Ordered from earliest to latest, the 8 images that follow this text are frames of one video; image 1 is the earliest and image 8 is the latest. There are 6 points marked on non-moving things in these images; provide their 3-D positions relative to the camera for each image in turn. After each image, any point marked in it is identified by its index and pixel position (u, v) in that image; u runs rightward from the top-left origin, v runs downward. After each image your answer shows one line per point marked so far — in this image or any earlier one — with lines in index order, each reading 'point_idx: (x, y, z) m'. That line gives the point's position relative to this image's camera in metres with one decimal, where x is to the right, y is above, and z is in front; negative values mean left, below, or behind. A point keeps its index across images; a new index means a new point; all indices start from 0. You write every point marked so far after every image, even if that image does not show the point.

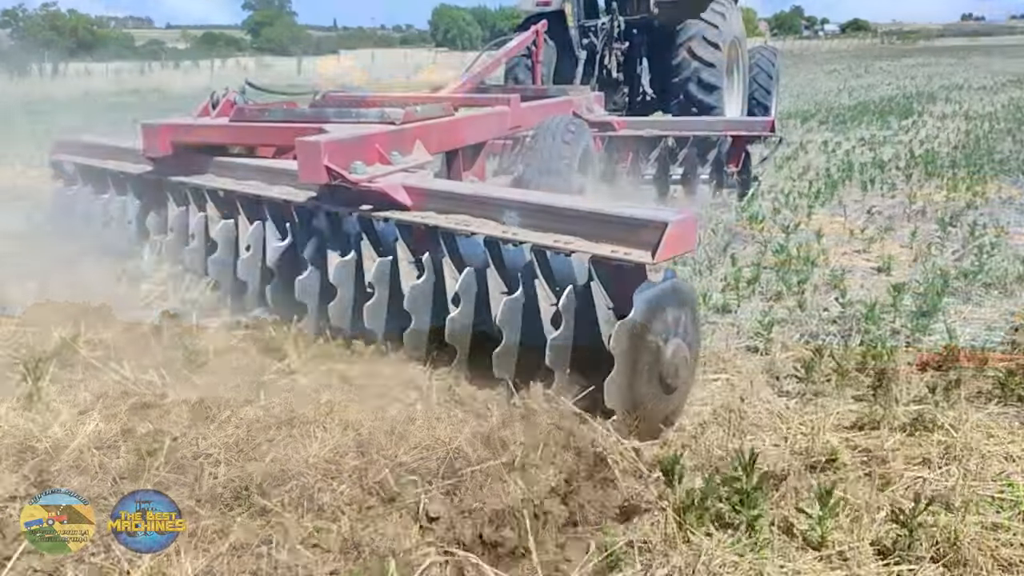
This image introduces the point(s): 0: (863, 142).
0: (+4.6, +1.9, +11.3) m
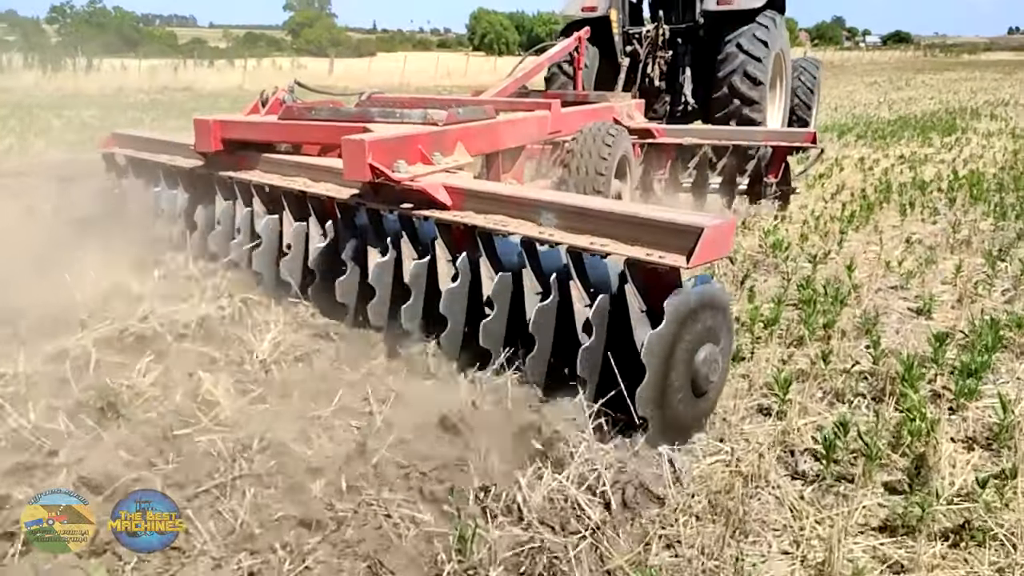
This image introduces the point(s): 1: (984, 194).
0: (+4.8, +1.6, +10.6) m
1: (+4.4, +0.9, +8.0) m
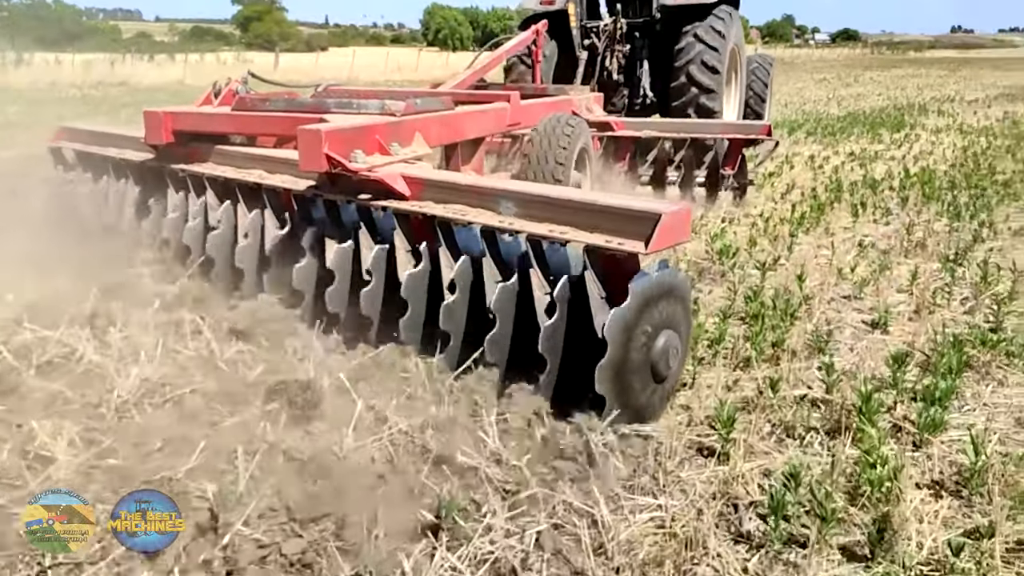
0: (+4.1, +1.6, +10.4) m
1: (+3.8, +0.9, +7.7) m
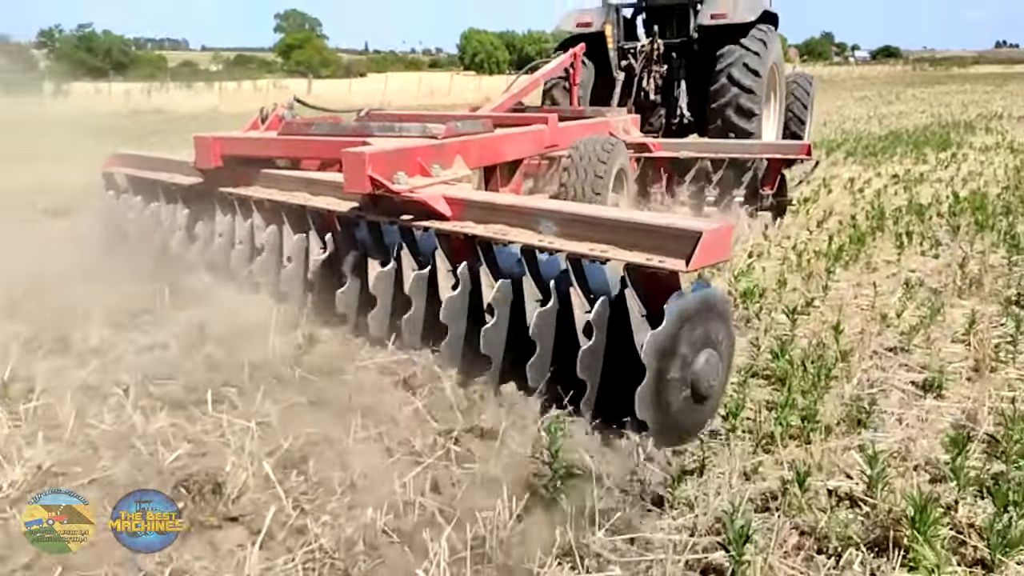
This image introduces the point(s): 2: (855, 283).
0: (+4.3, +1.2, +9.7) m
1: (+3.9, +0.6, +7.0) m
2: (+2.1, 0.0, +5.2) m
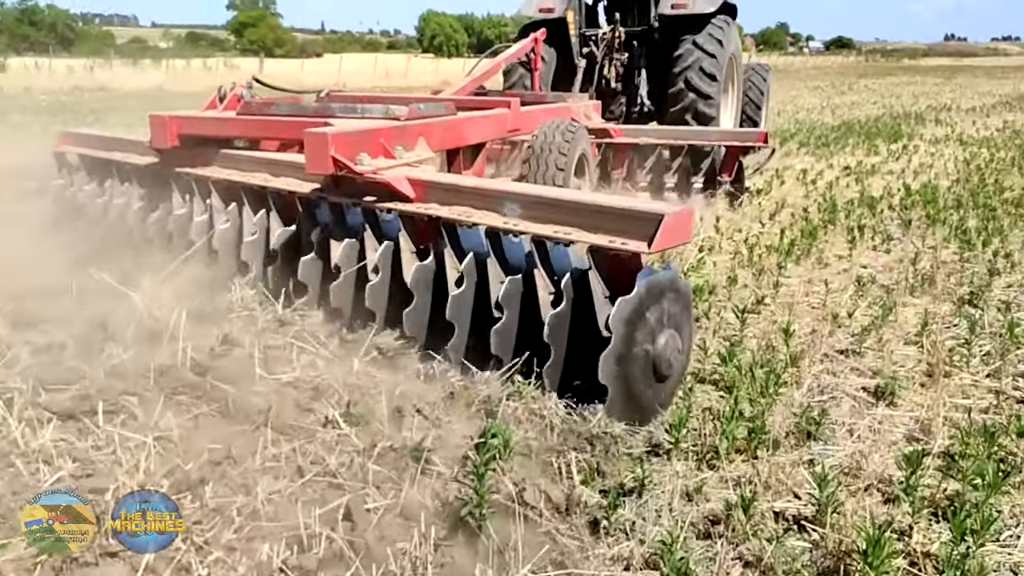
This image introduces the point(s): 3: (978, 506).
0: (+3.7, +1.3, +9.6) m
1: (+3.5, +0.6, +6.9) m
2: (+1.7, 0.0, +5.0) m
3: (+1.3, -0.6, +2.4) m
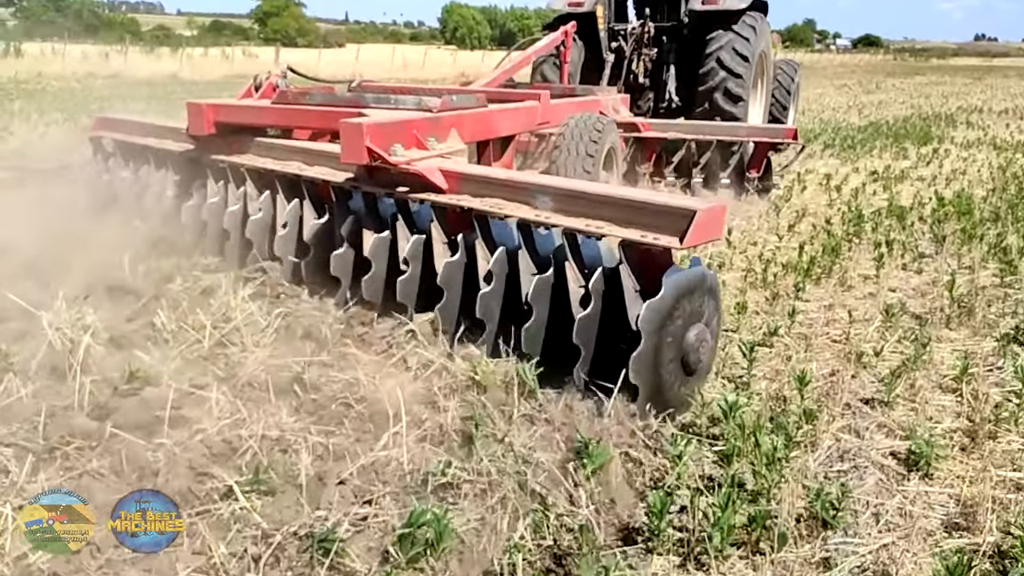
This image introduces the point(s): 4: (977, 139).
0: (+3.8, +1.2, +9.0) m
1: (+3.4, +0.4, +6.3) m
2: (+1.6, -0.1, +4.5) m
3: (+1.1, -0.7, +1.8) m
4: (+7.0, +2.2, +12.8) m
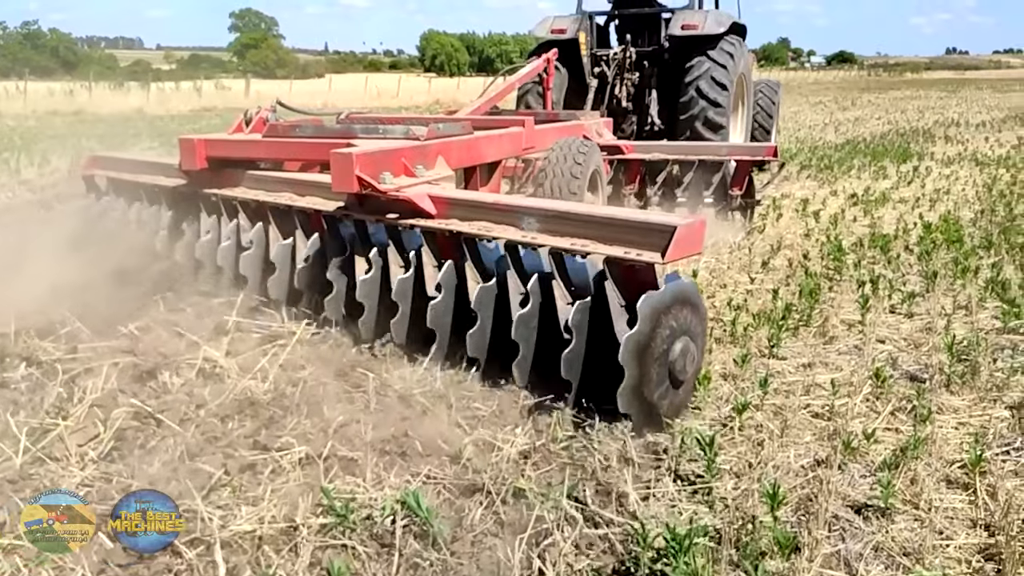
0: (+3.3, +0.8, +8.4) m
1: (+3.0, +0.2, +5.7) m
2: (+1.3, -0.3, +3.8) m
3: (+0.8, -0.9, +1.1) m
4: (+6.4, +1.9, +12.3) m
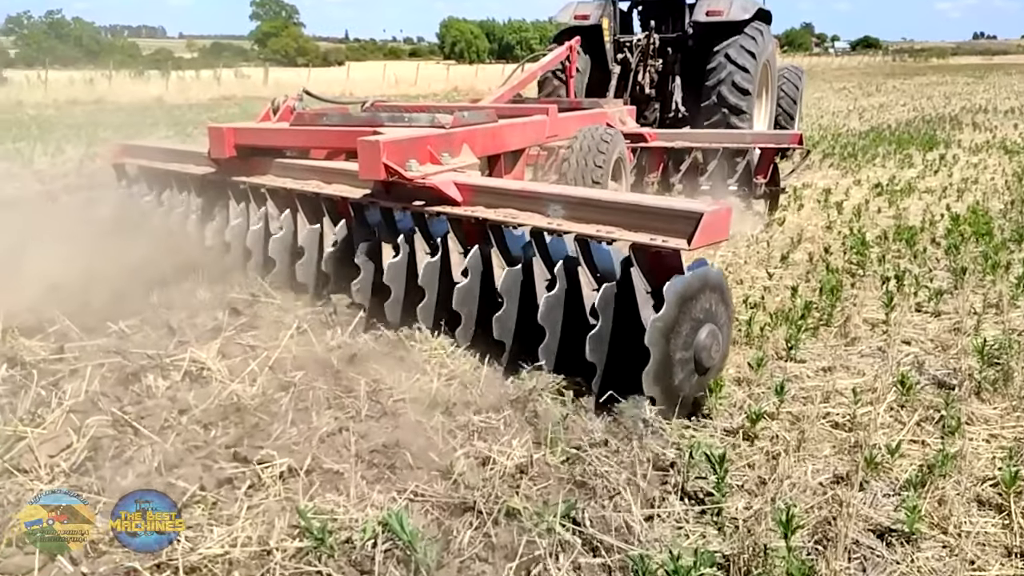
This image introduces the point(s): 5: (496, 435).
0: (+3.5, +0.9, +8.1) m
1: (+3.1, +0.2, +5.4) m
2: (+1.3, -0.3, +3.6) m
3: (+0.8, -1.0, +0.9) m
4: (+6.6, +2.0, +11.9) m
5: (-0.1, -0.5, +2.8) m
